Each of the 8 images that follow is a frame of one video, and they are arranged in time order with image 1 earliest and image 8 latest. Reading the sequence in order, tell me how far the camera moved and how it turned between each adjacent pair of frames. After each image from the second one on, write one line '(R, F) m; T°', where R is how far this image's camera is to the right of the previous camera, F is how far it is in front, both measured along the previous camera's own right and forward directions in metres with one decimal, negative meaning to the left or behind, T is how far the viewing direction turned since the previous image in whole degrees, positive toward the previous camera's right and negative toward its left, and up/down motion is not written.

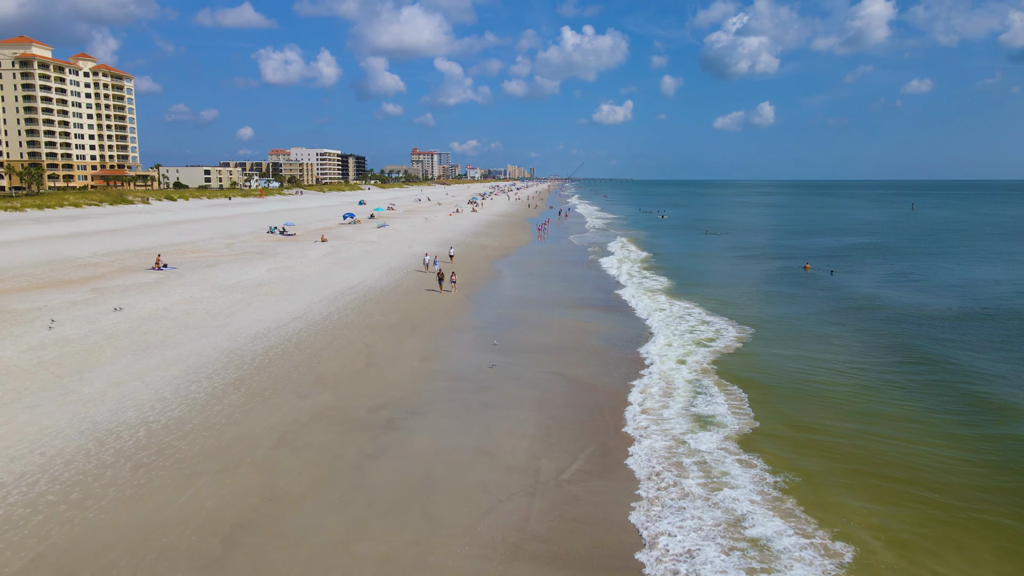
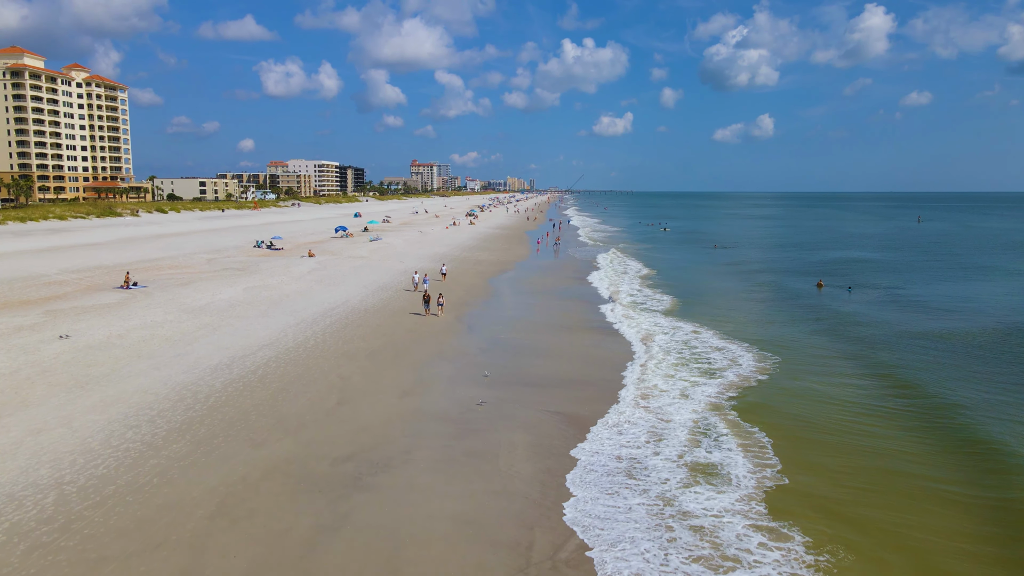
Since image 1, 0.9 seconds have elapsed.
(+0.2, +1.8) m; 0°
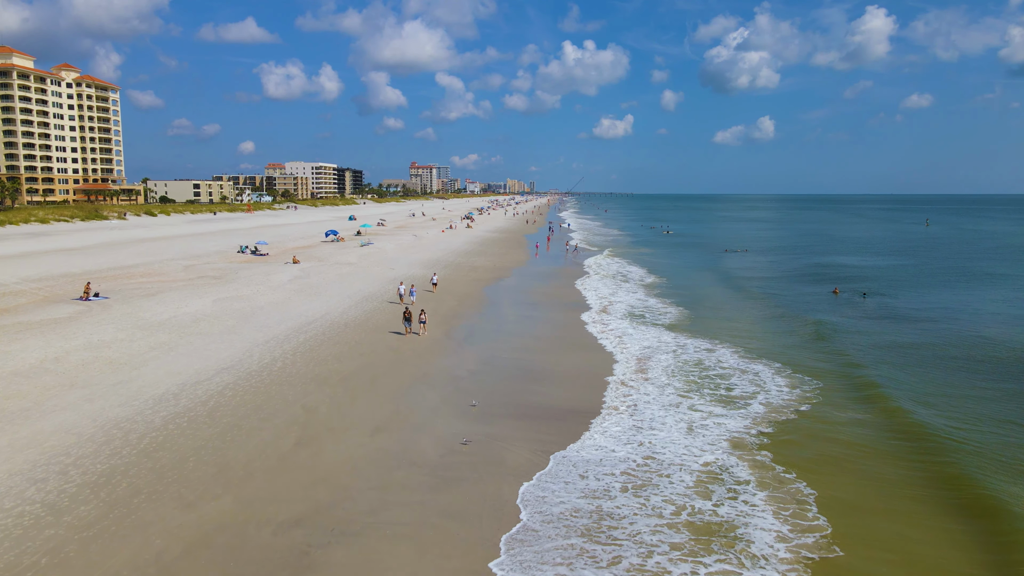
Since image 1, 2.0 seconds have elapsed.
(+0.2, +2.0) m; 0°
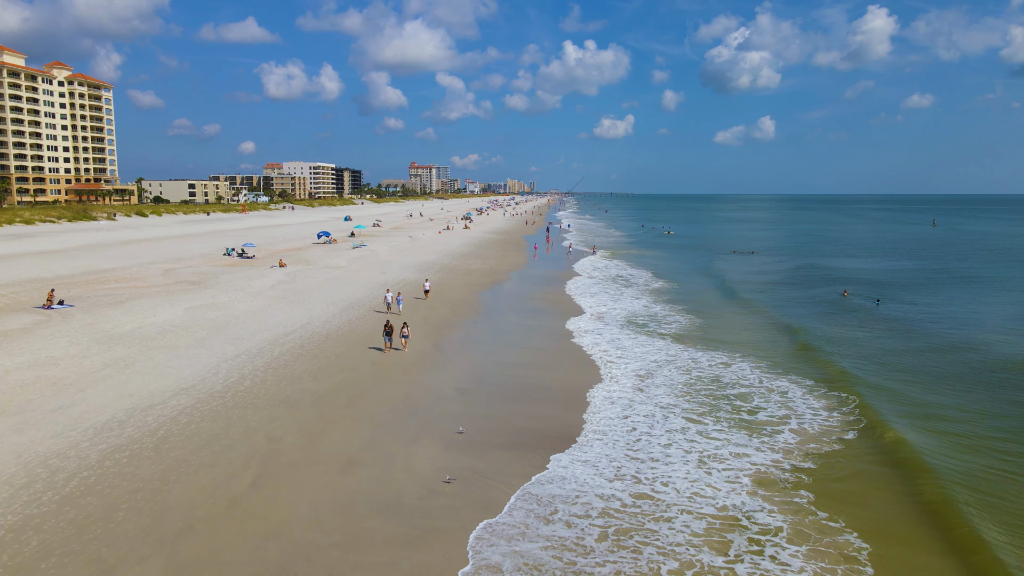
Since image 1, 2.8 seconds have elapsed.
(+0.2, +1.6) m; 0°
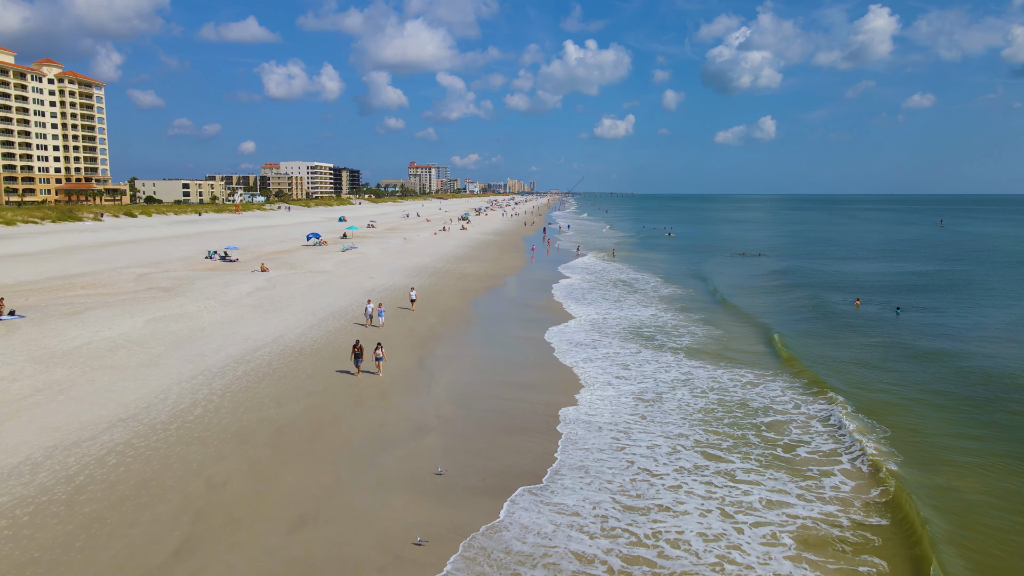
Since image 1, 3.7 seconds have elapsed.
(+0.2, +1.8) m; 0°
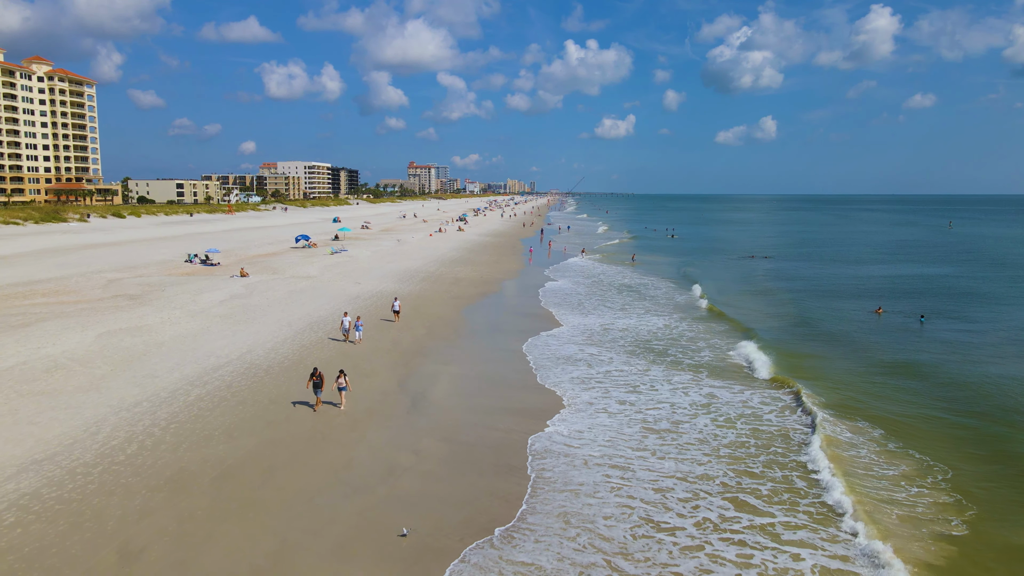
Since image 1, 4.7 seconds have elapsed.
(+0.2, +1.9) m; 0°
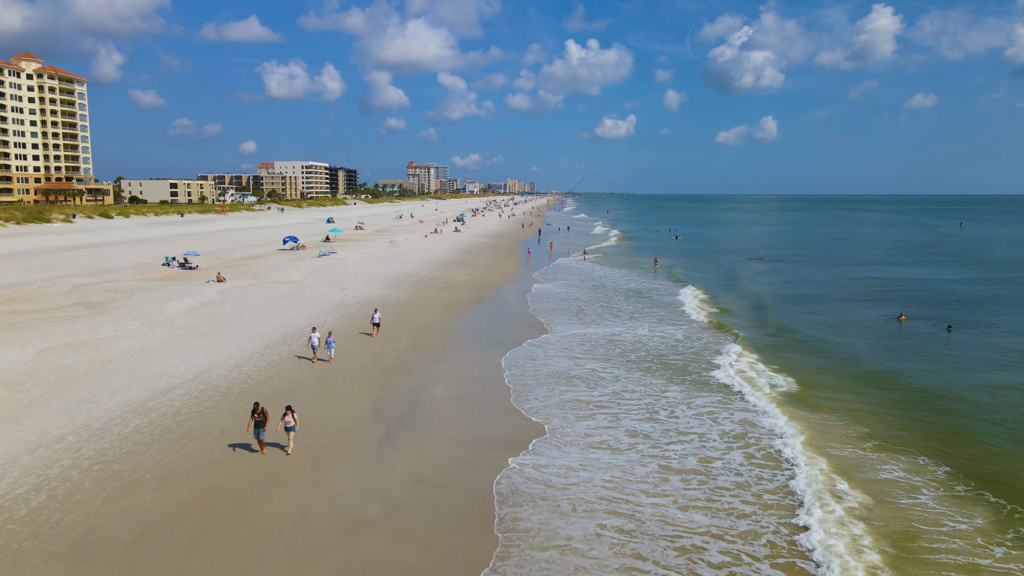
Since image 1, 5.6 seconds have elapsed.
(+0.2, +1.9) m; 0°
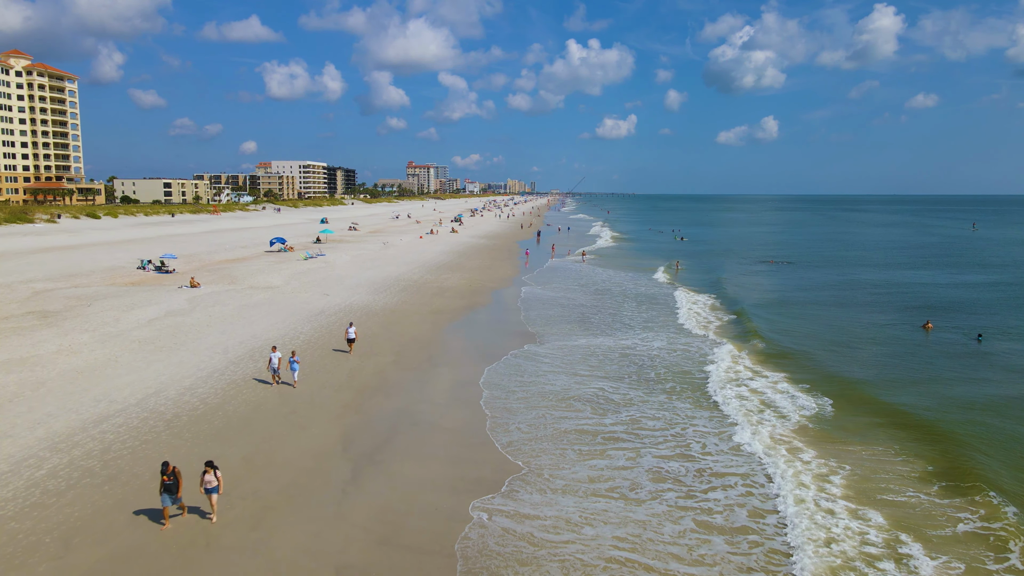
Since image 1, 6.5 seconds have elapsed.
(+0.2, +1.9) m; 0°
